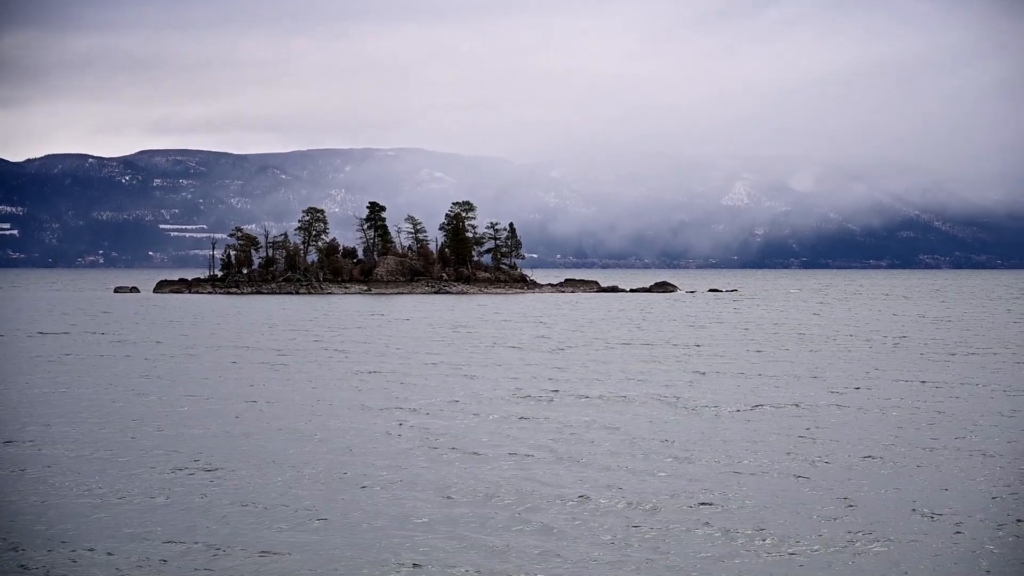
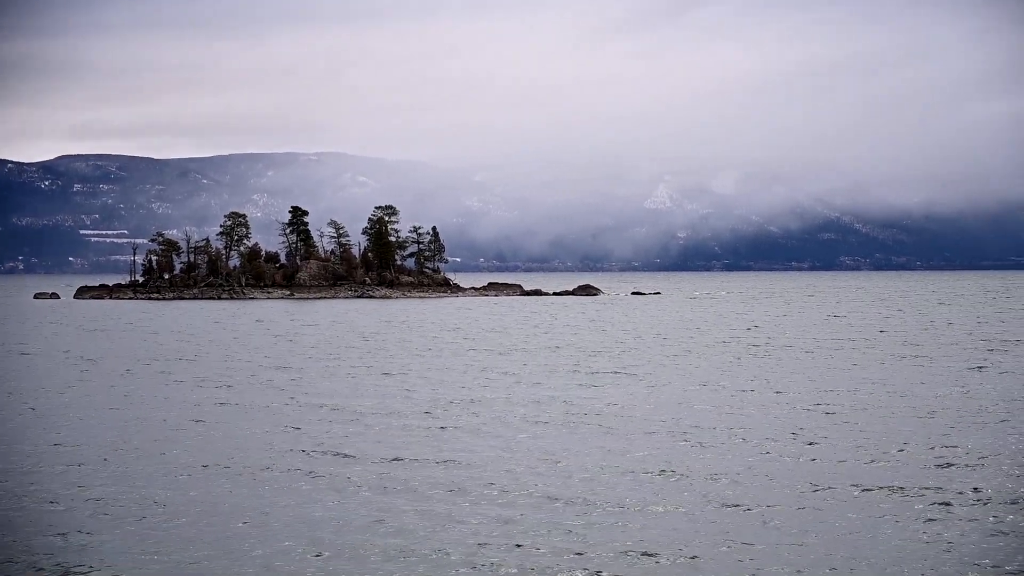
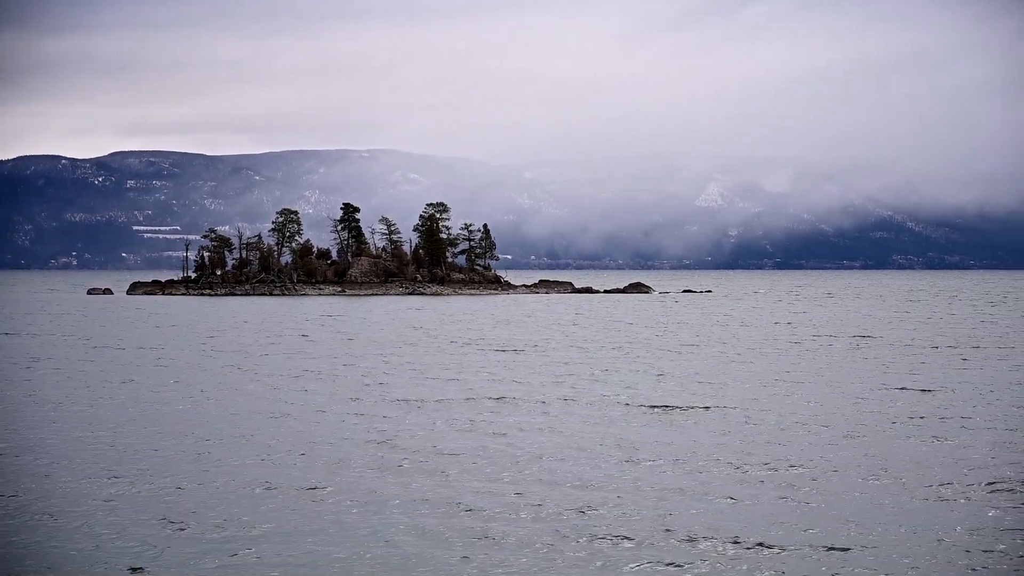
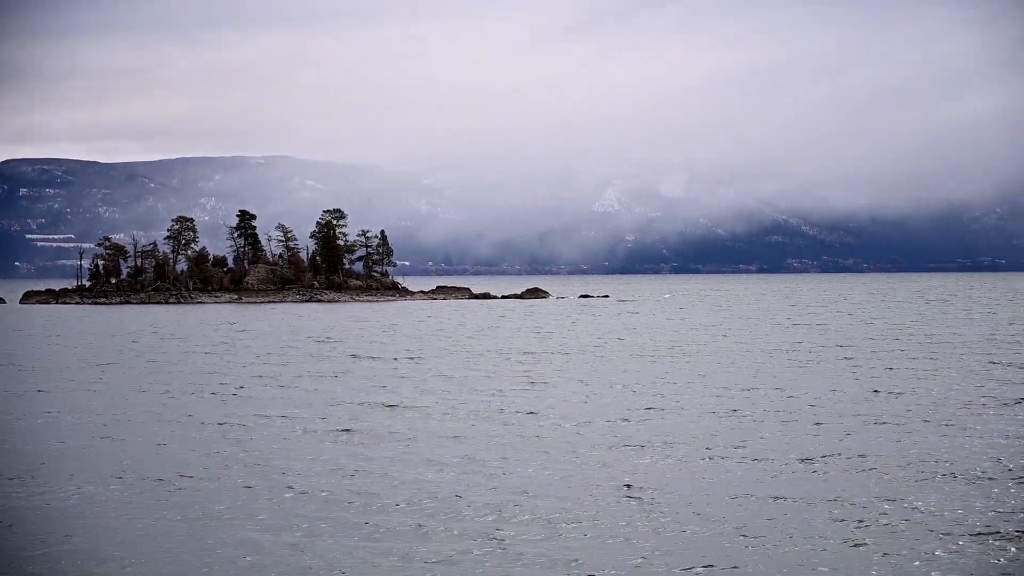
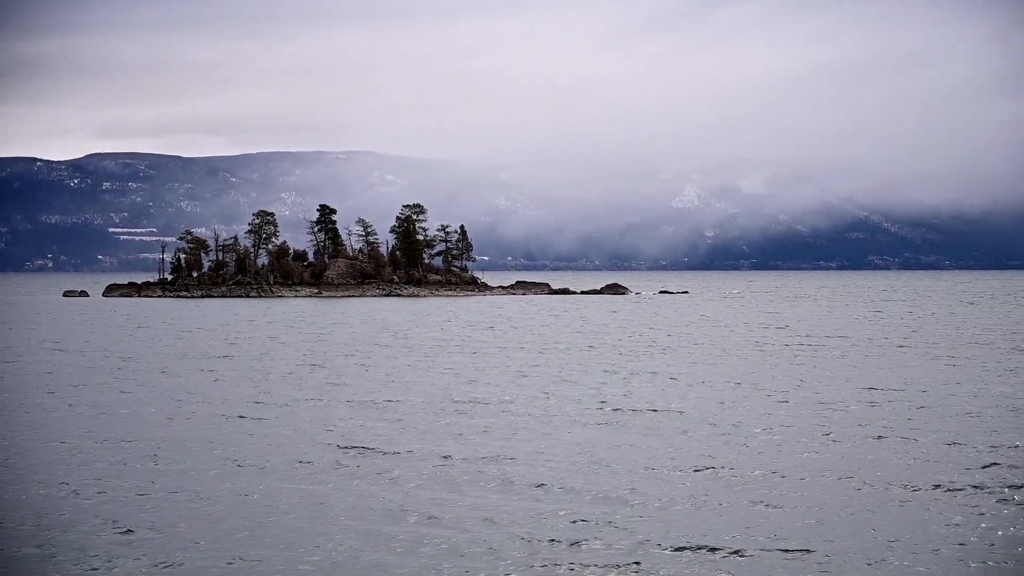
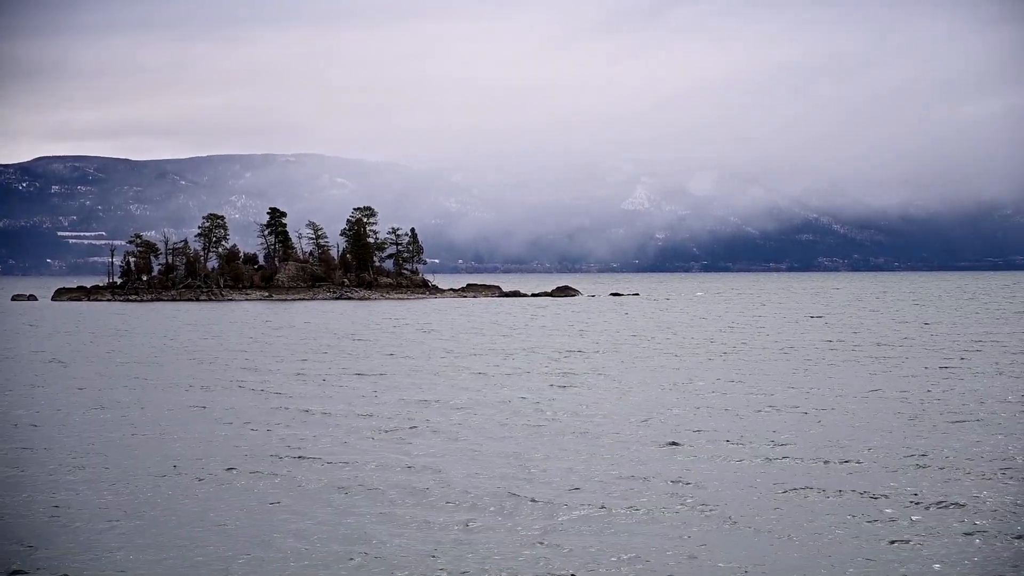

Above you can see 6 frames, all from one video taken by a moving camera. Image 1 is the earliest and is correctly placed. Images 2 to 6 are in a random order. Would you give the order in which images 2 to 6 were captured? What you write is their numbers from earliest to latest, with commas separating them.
3, 5, 2, 6, 4
